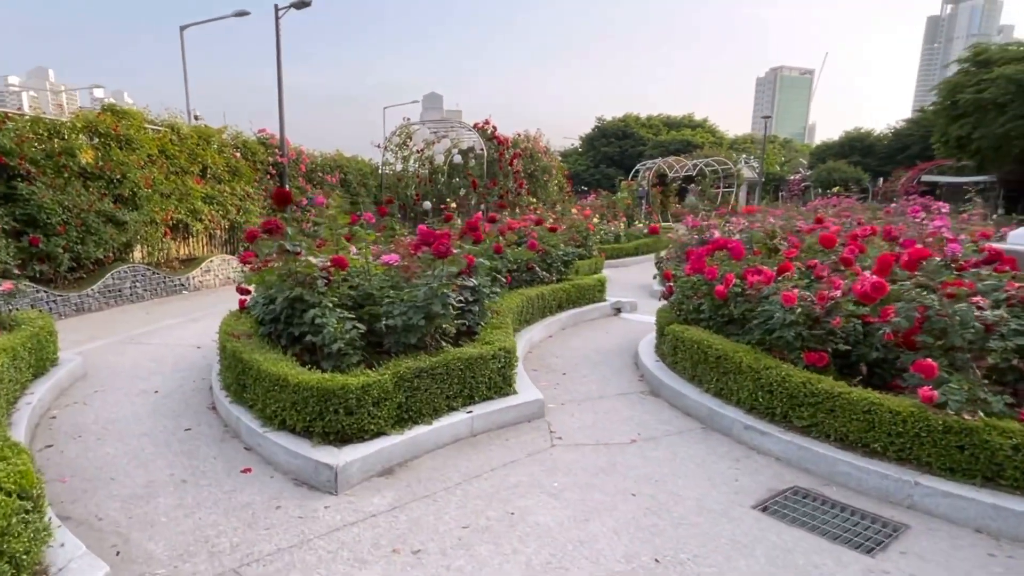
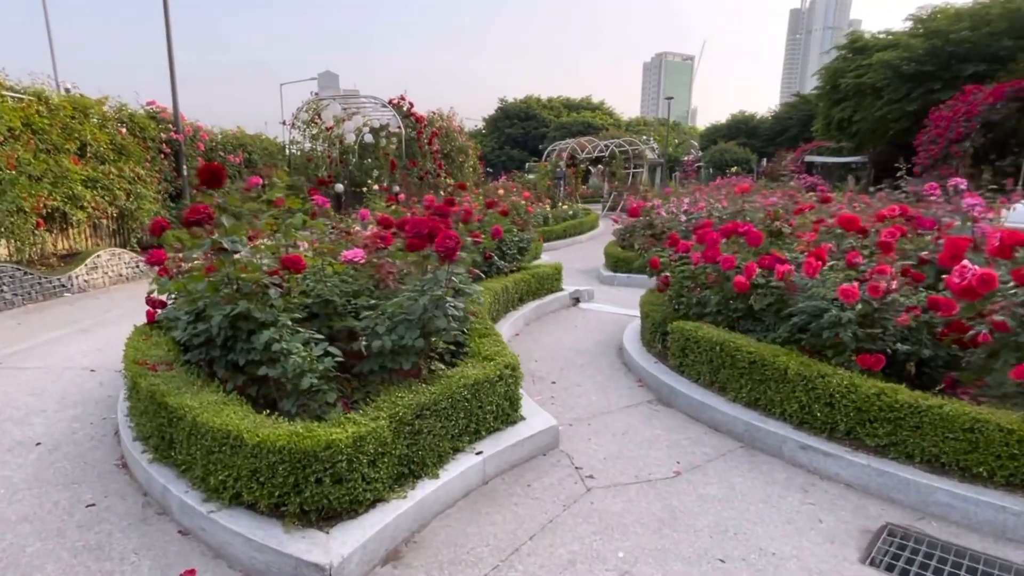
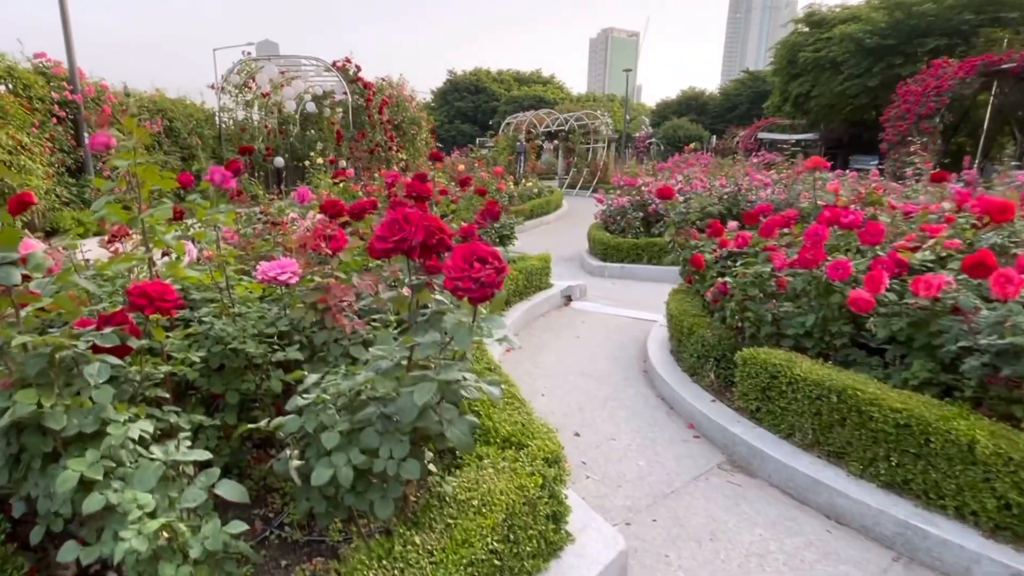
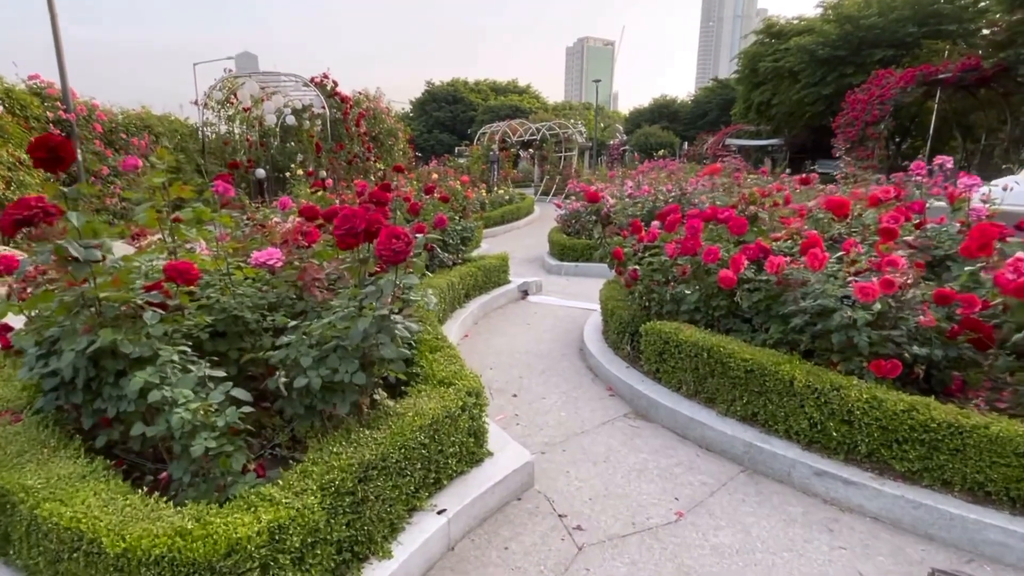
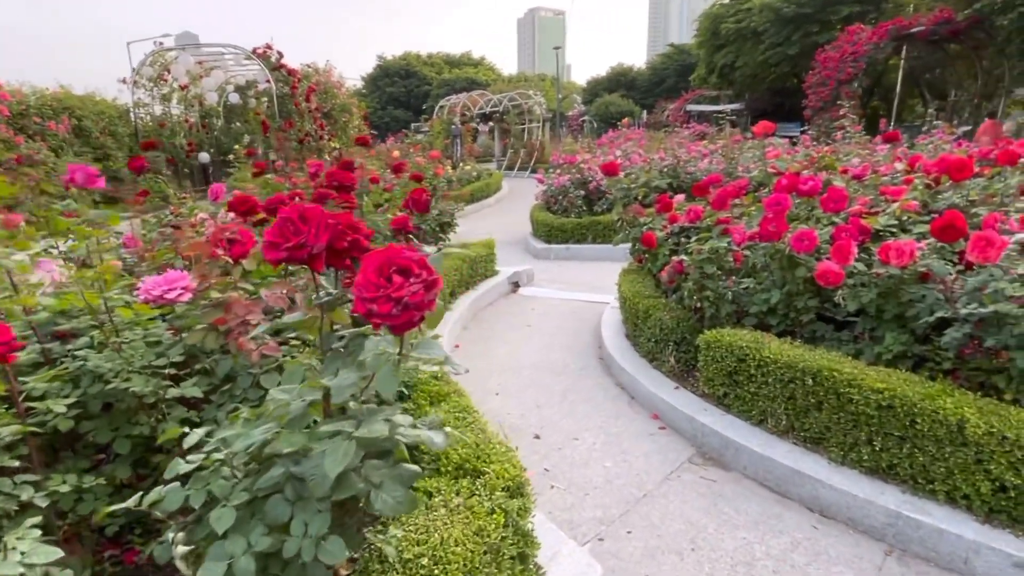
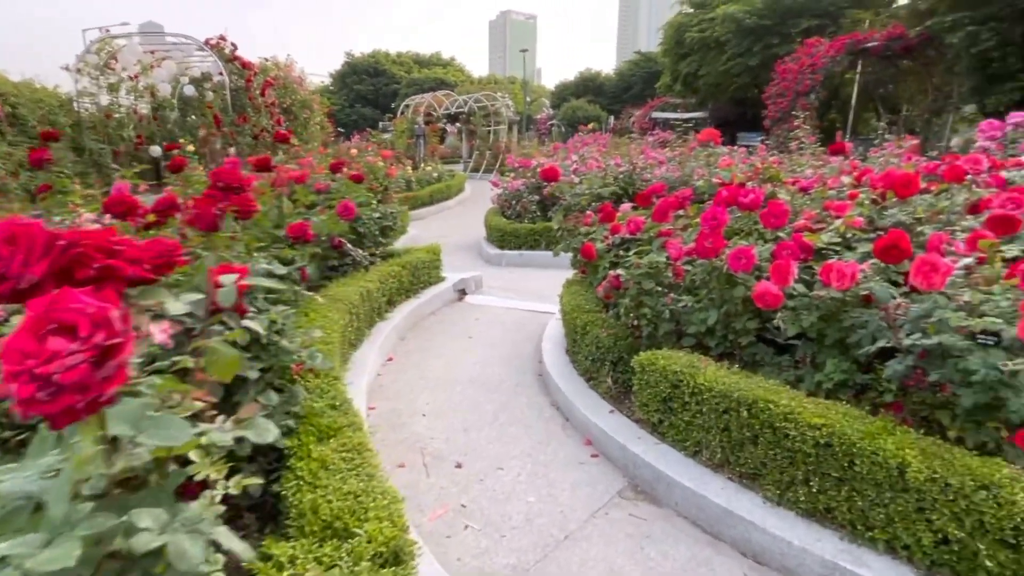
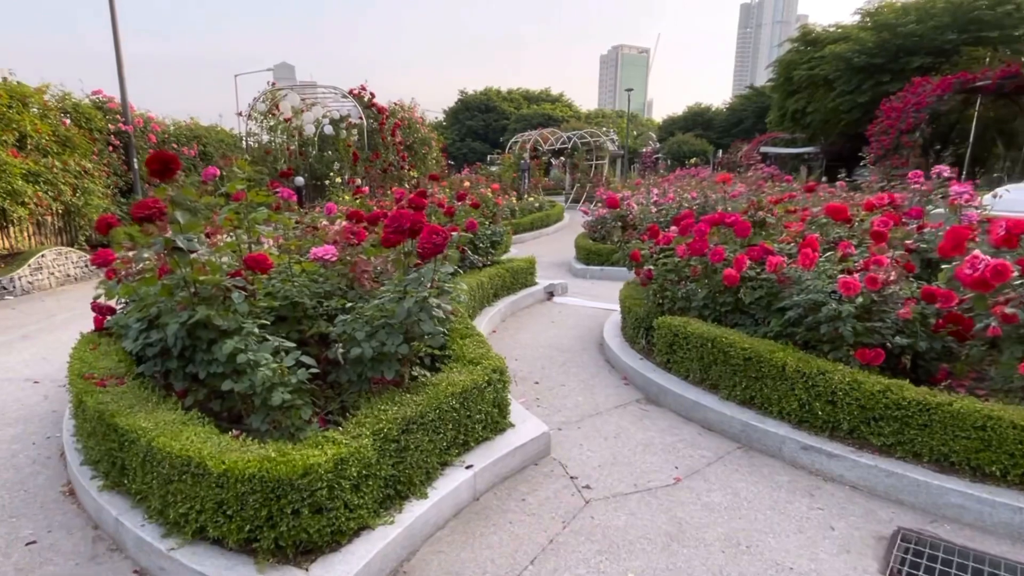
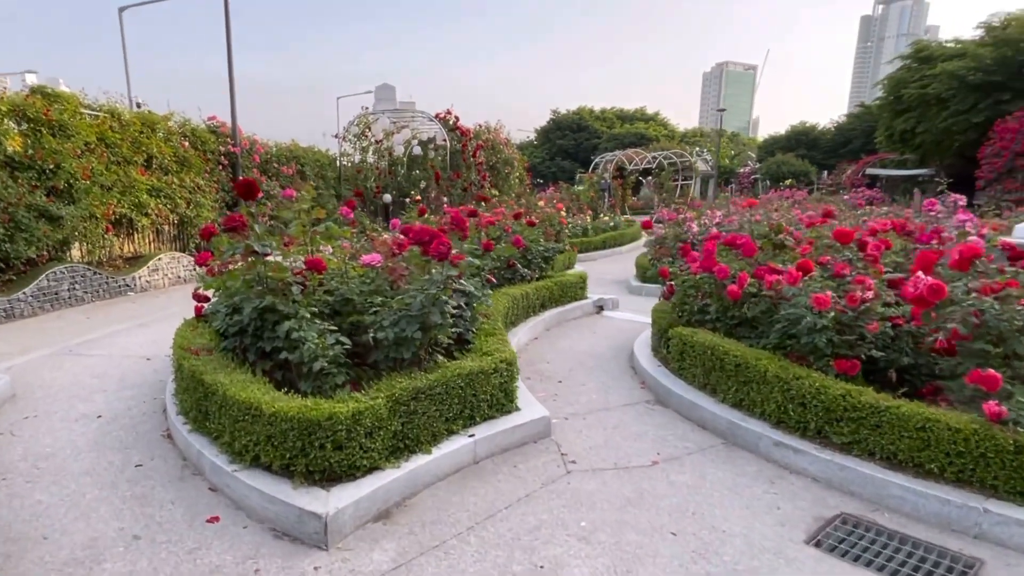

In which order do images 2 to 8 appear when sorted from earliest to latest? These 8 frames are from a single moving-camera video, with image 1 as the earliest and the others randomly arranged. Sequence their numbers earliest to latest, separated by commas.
8, 2, 7, 4, 3, 5, 6
